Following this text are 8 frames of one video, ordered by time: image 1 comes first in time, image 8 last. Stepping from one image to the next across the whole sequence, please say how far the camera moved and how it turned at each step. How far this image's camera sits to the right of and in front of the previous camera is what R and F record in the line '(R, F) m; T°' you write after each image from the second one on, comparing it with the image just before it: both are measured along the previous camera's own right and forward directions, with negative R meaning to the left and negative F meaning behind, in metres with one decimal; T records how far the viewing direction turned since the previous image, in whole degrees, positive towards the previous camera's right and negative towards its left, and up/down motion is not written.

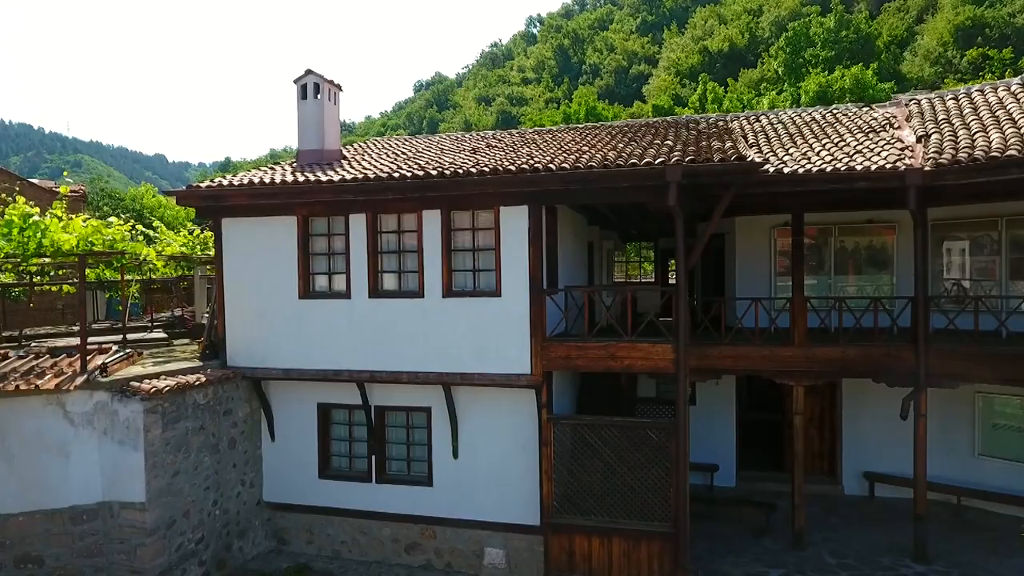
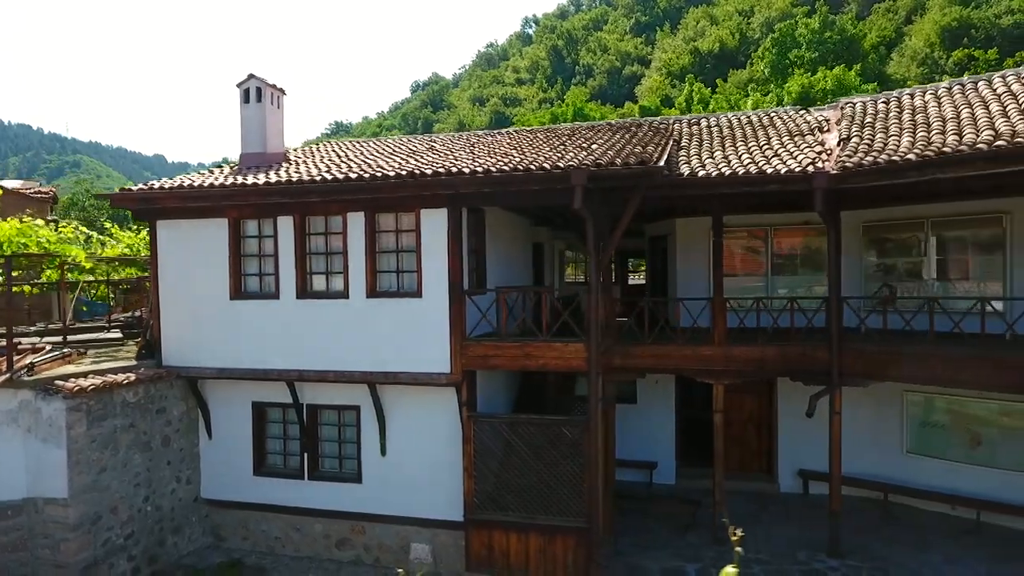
(+0.9, -0.2) m; 0°
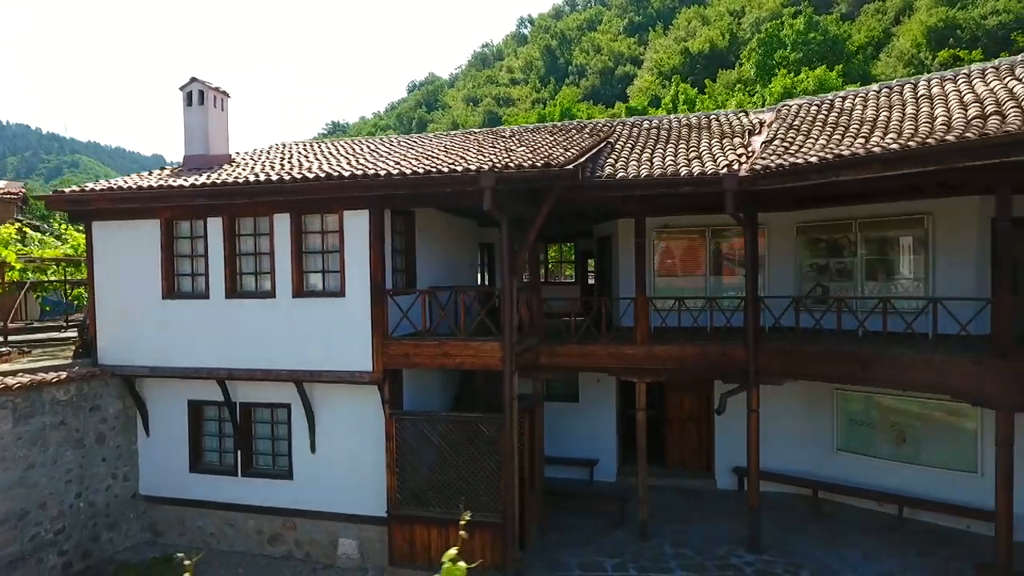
(+0.9, -0.2) m; 0°
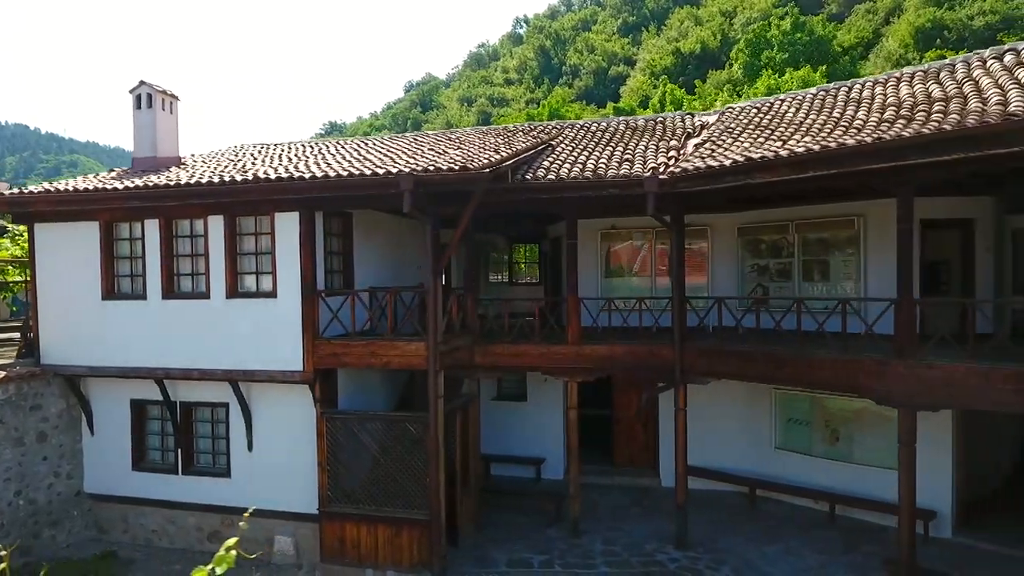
(+0.8, -0.1) m; 0°
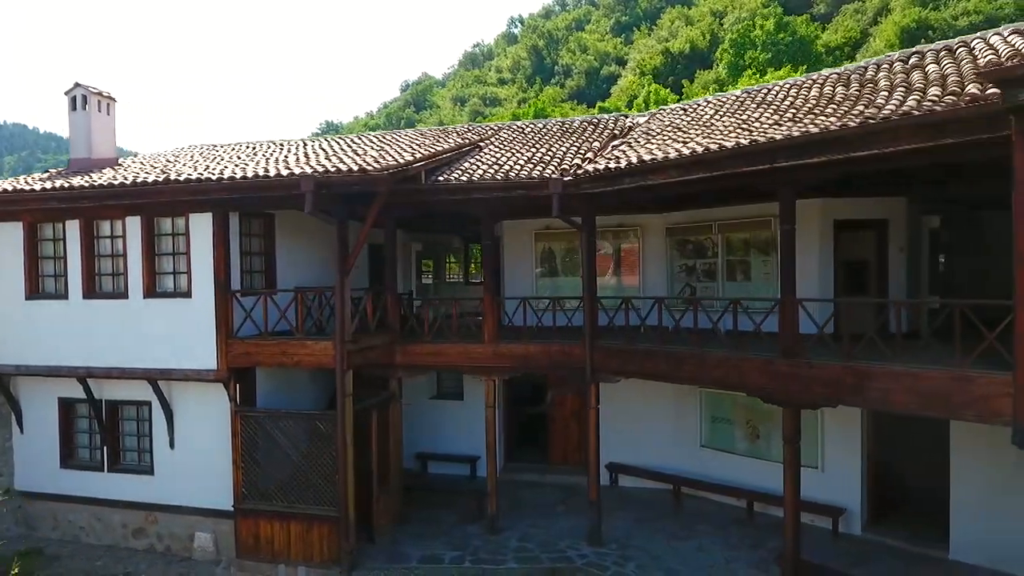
(+1.0, -0.1) m; 0°
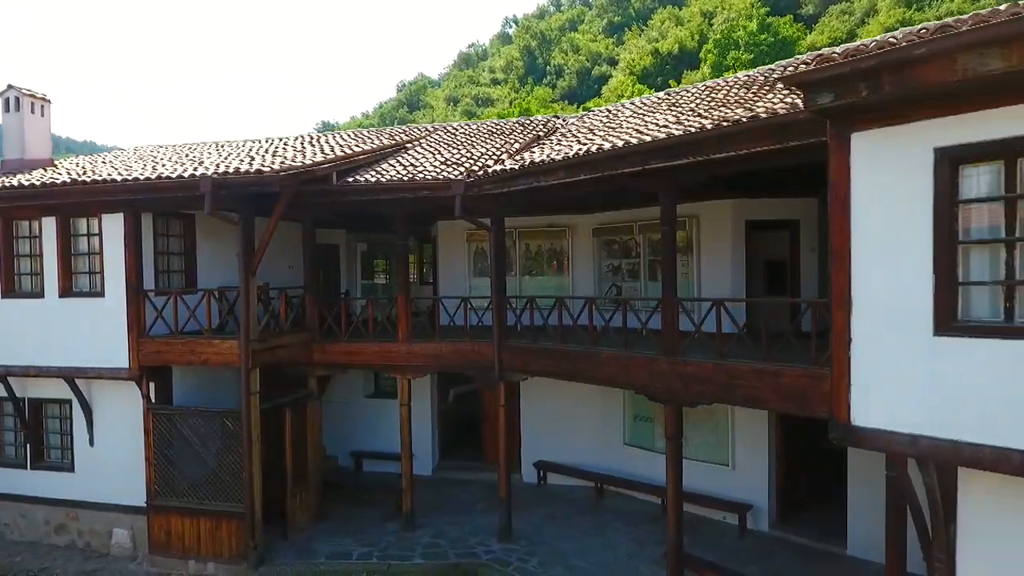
(+1.1, -0.1) m; 0°
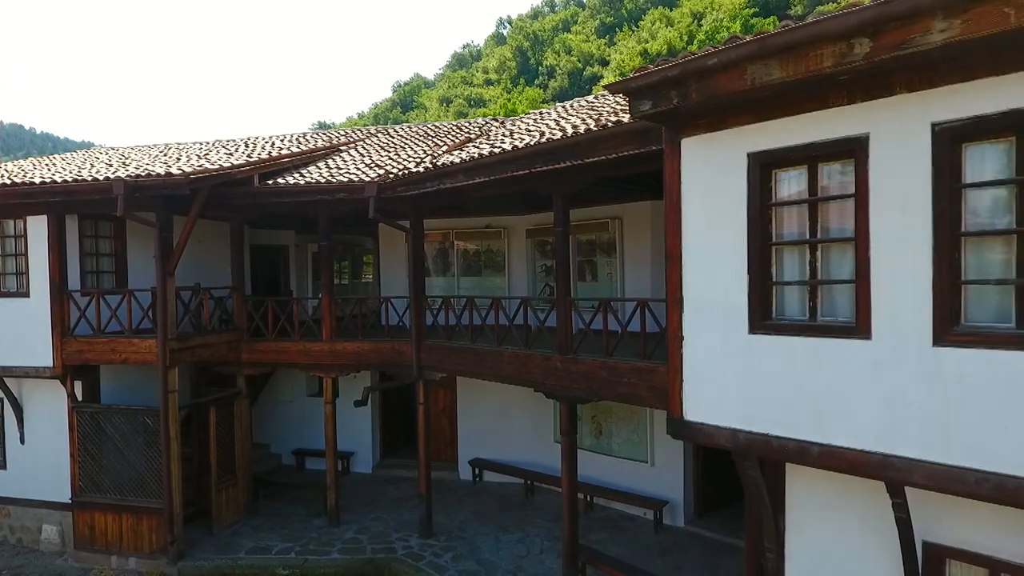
(+1.0, -0.2) m; 0°
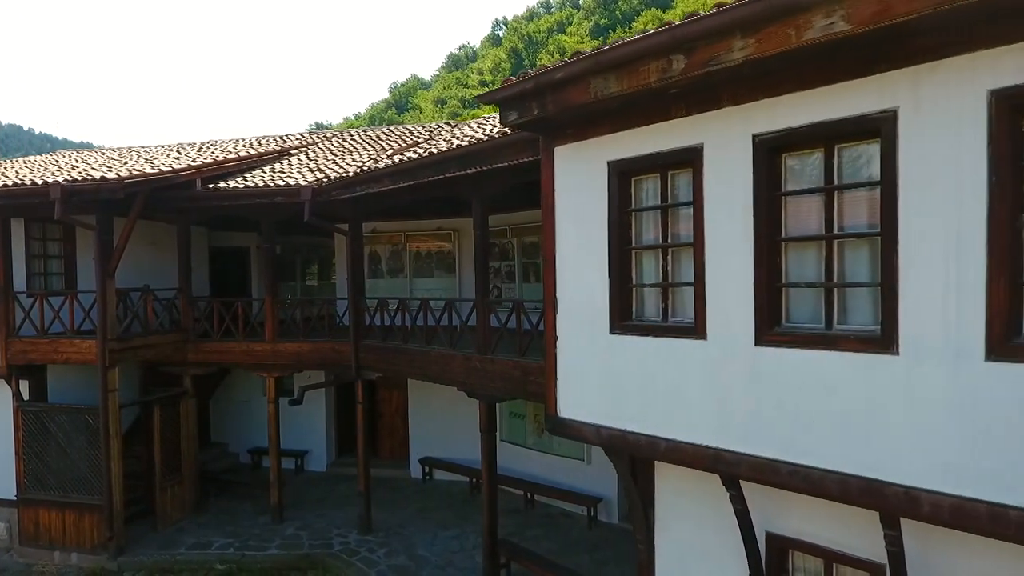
(+0.8, -0.2) m; 0°
